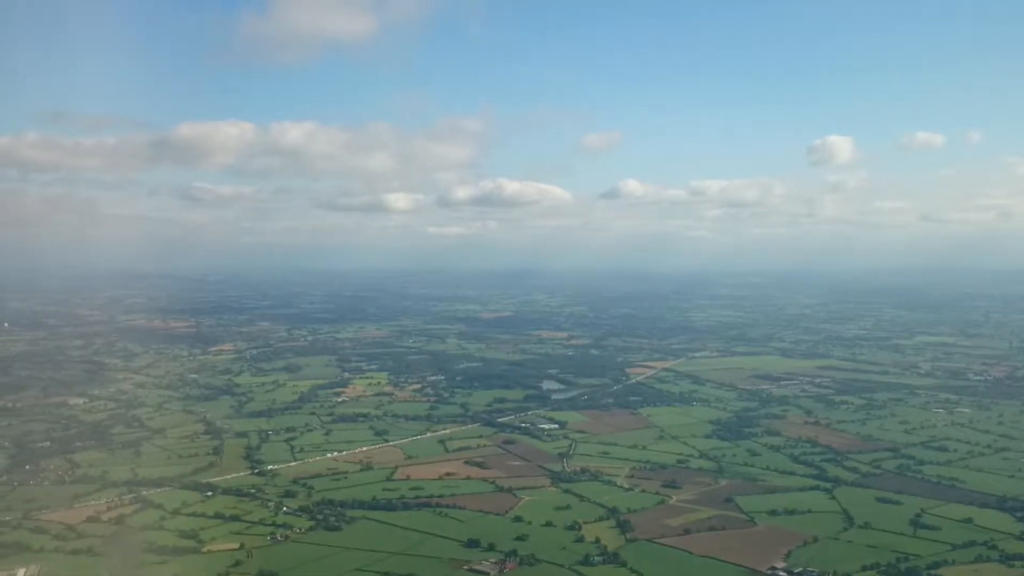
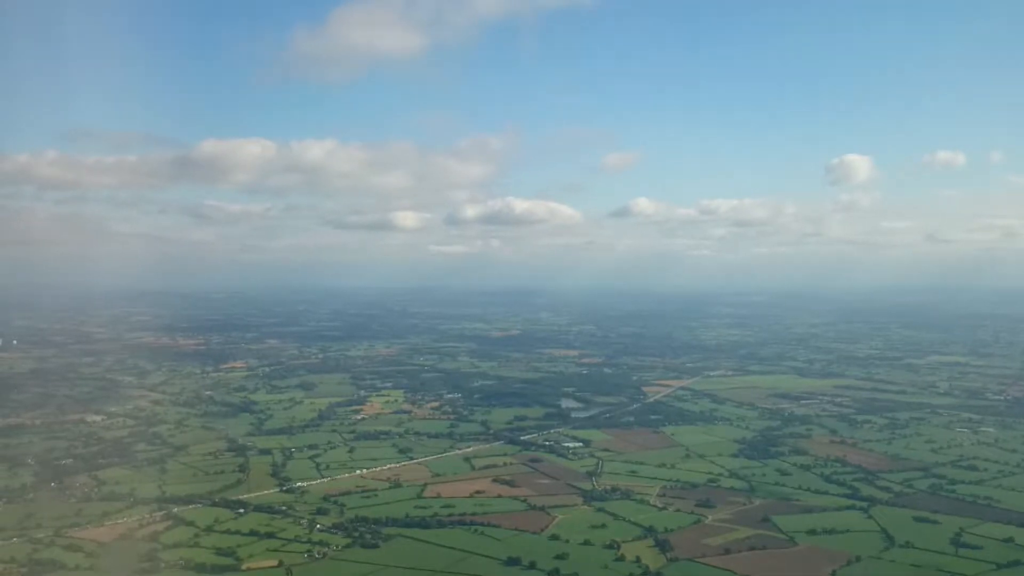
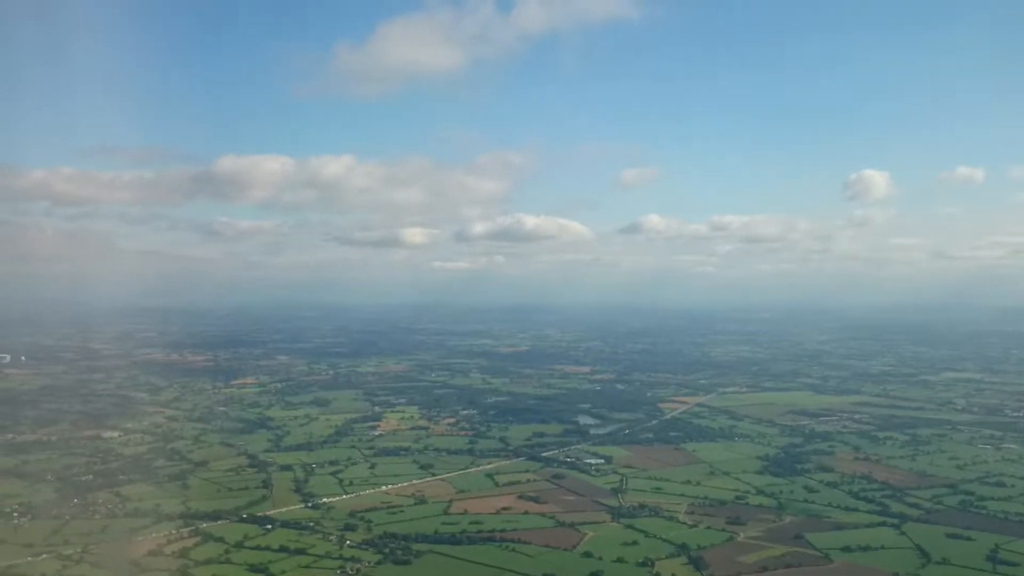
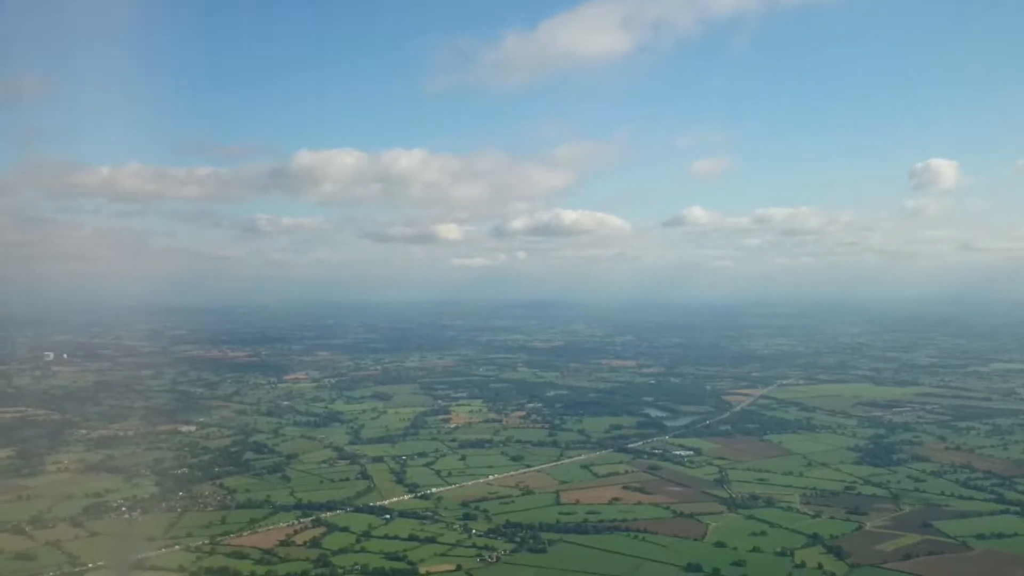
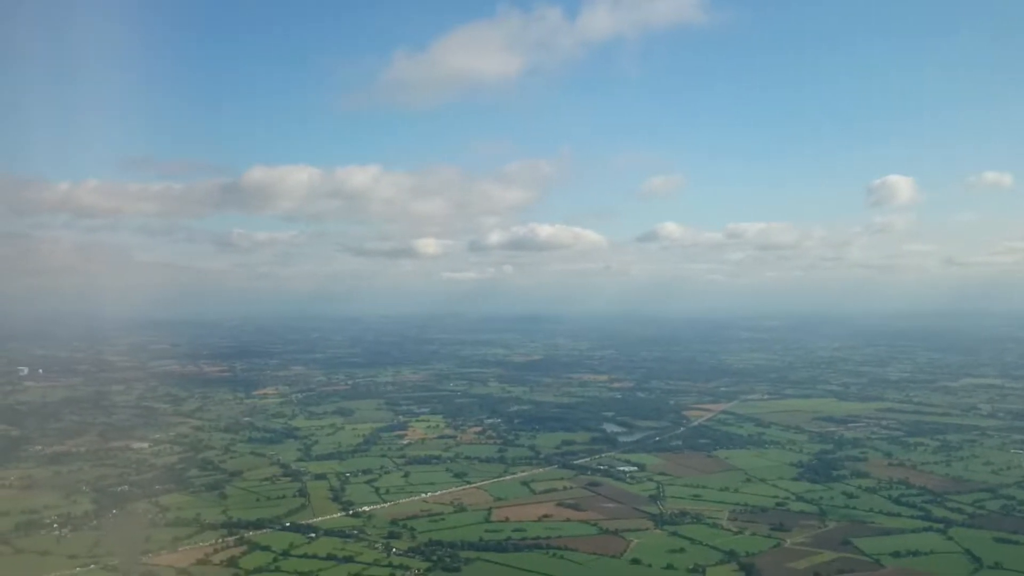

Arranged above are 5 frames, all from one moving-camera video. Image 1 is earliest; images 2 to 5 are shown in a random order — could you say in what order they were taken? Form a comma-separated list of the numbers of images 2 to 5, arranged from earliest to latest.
2, 3, 5, 4
